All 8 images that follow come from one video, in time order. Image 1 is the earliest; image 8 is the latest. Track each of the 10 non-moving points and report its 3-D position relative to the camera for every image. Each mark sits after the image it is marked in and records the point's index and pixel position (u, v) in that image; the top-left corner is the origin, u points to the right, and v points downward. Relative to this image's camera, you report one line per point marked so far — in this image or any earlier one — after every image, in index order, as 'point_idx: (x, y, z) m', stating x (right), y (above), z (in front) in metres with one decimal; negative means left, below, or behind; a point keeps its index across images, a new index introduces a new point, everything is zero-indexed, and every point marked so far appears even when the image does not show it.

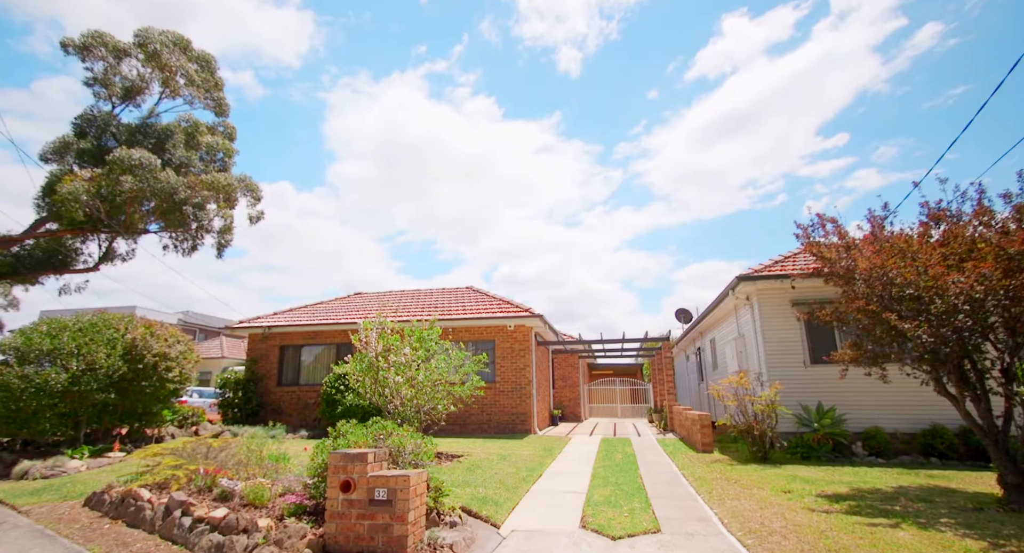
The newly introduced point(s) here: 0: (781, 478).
0: (+3.7, -2.8, +6.8) m
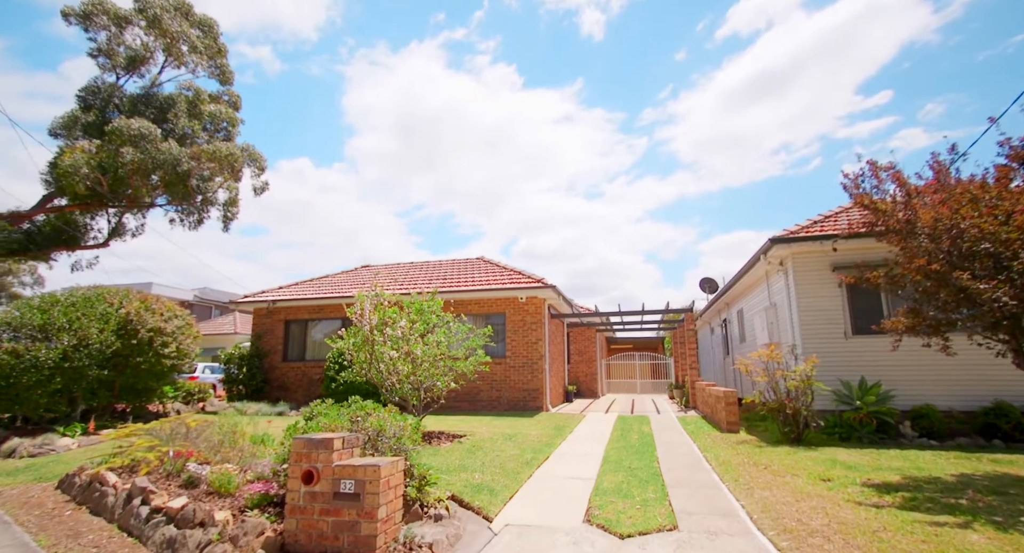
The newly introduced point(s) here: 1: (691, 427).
0: (+3.7, -2.3, +6.0) m
1: (+3.6, -3.0, +9.9) m
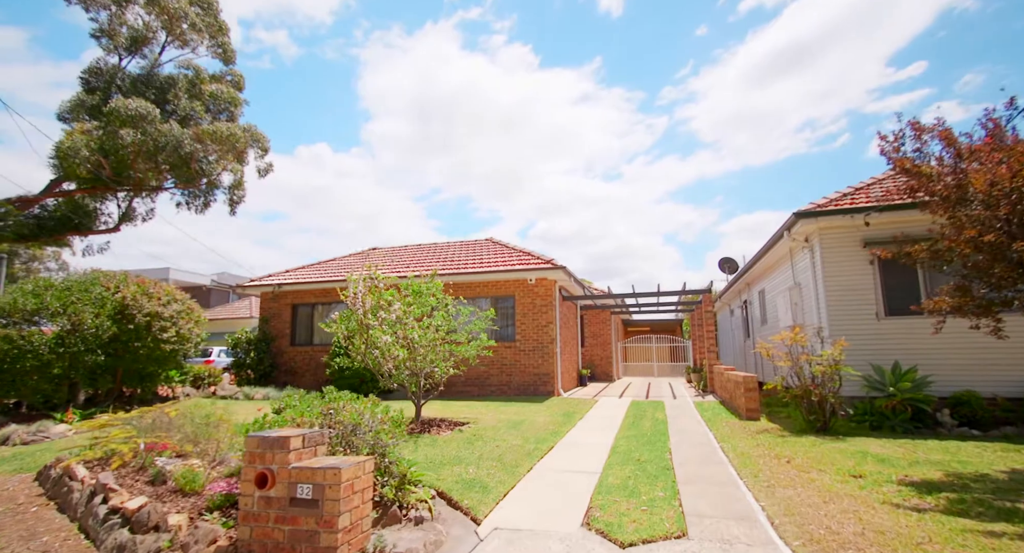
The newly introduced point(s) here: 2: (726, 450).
0: (+3.7, -2.0, +5.5) m
1: (+3.7, -2.6, +9.4) m
2: (+2.6, -2.1, +6.1) m
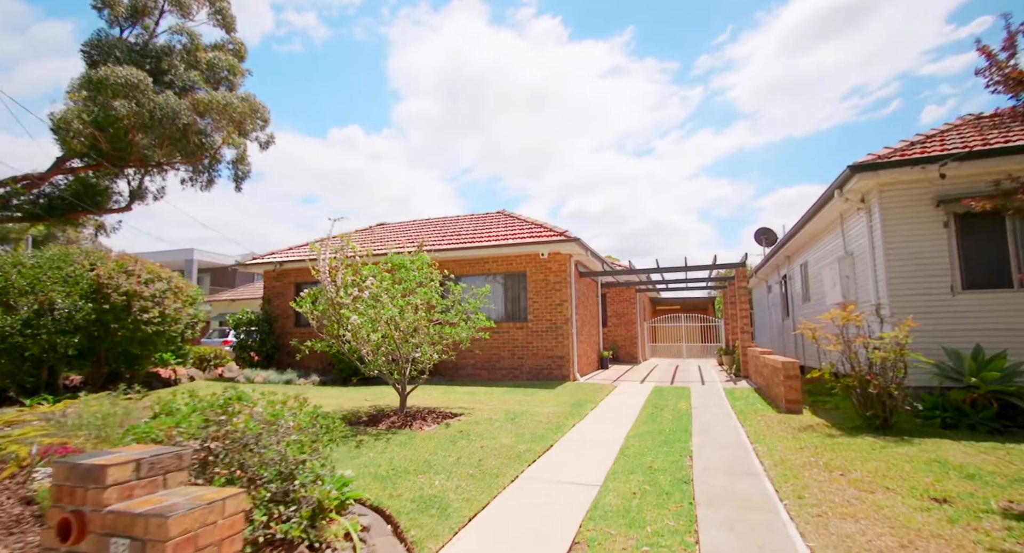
0: (+3.5, -1.7, +4.3) m
1: (+3.8, -2.1, +8.2) m
2: (+2.5, -1.8, +5.0) m
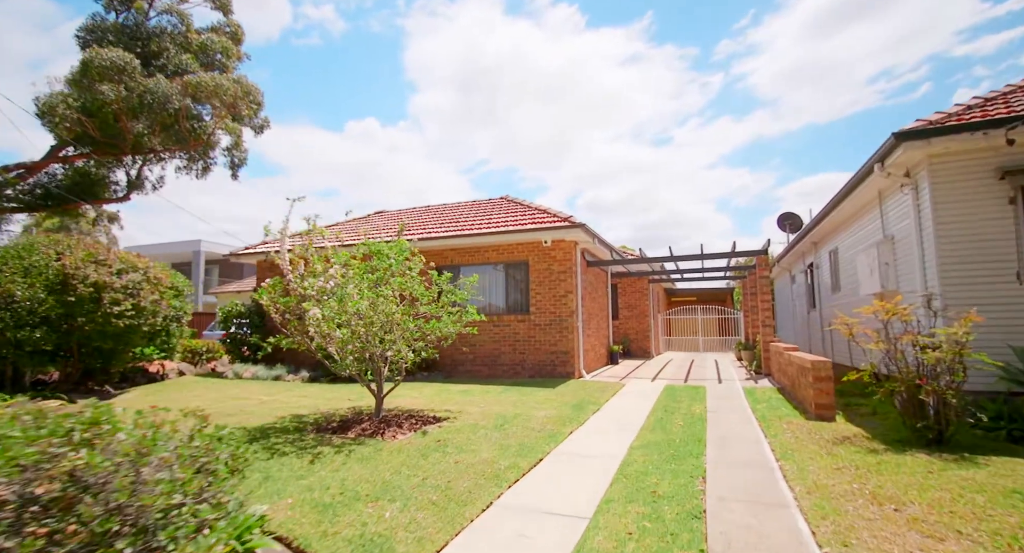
0: (+3.3, -1.5, +3.4) m
1: (+3.7, -1.9, +7.3) m
2: (+2.3, -1.7, +4.1) m
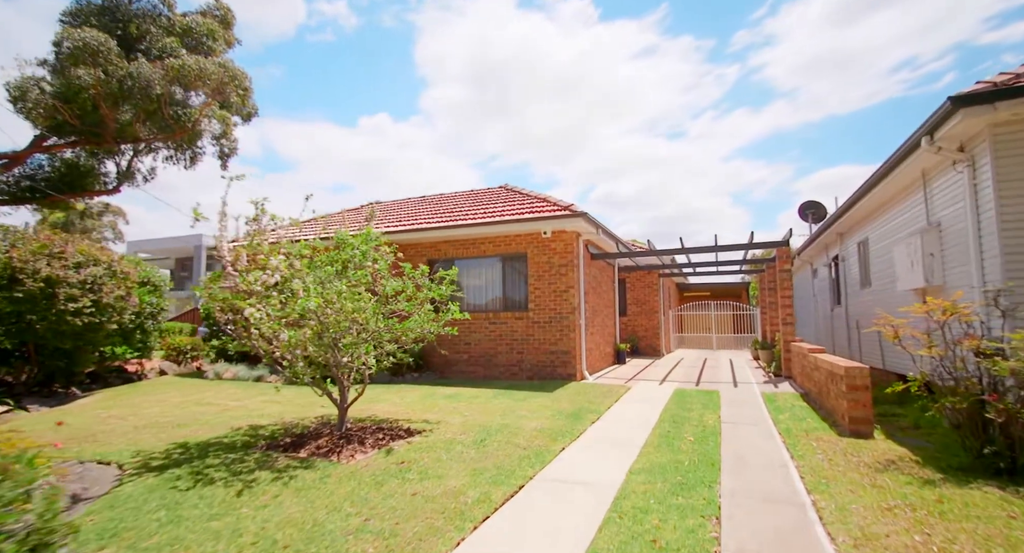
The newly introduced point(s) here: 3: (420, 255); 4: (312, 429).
0: (+3.1, -1.5, +2.5) m
1: (+3.5, -1.8, +6.4) m
2: (+2.1, -1.6, +3.3) m
3: (-2.1, +0.5, +11.5) m
4: (-2.2, -1.7, +5.4) m
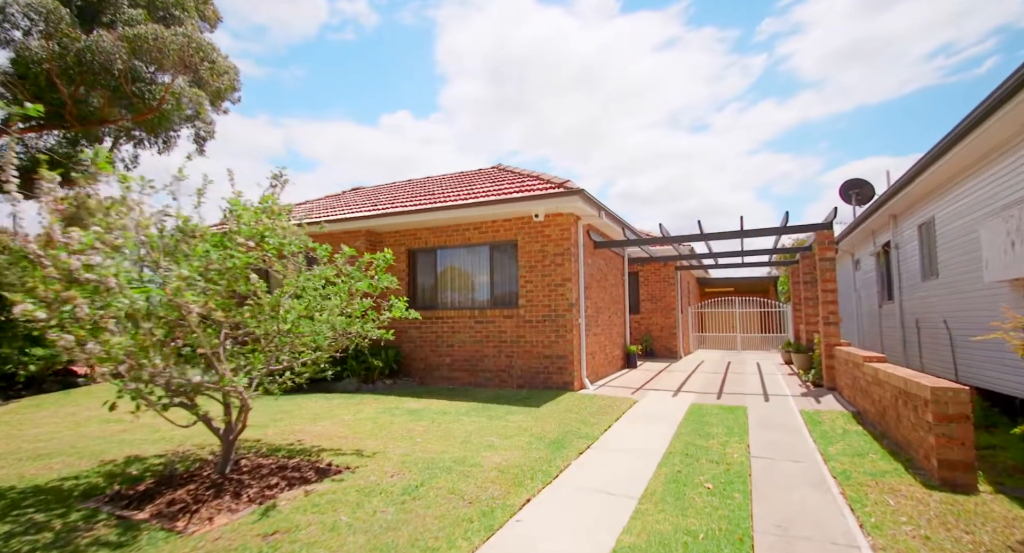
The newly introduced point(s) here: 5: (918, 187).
0: (+2.6, -1.4, +0.9) m
1: (+3.2, -1.7, +4.8) m
2: (+1.6, -1.5, +1.7) m
3: (-2.3, +0.7, +10.1) m
4: (-2.6, -1.5, +4.0) m
5: (+6.0, +1.4, +7.3) m
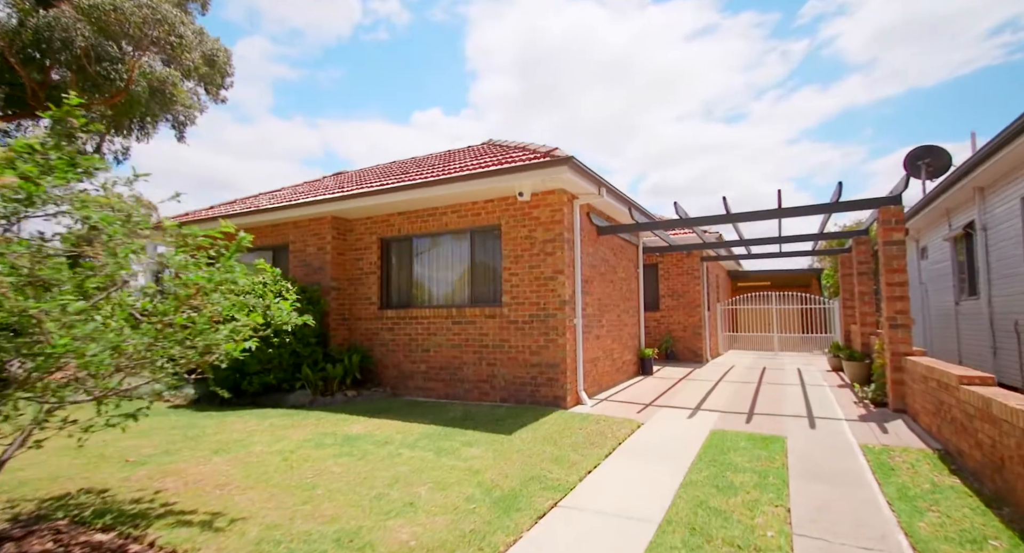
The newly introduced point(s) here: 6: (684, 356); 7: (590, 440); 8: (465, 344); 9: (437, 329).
0: (+1.8, -1.3, -0.7) m
1: (+2.6, -1.6, +3.1) m
2: (+0.9, -1.4, +0.1) m
3: (-2.5, +0.8, +8.7) m
4: (-3.1, -1.5, +2.7) m
5: (+5.6, +1.5, +5.4) m
6: (+4.4, -2.0, +12.5) m
7: (+0.9, -1.7, +5.3) m
8: (-0.7, -1.0, +7.6) m
9: (-1.2, -0.8, +7.9) m
